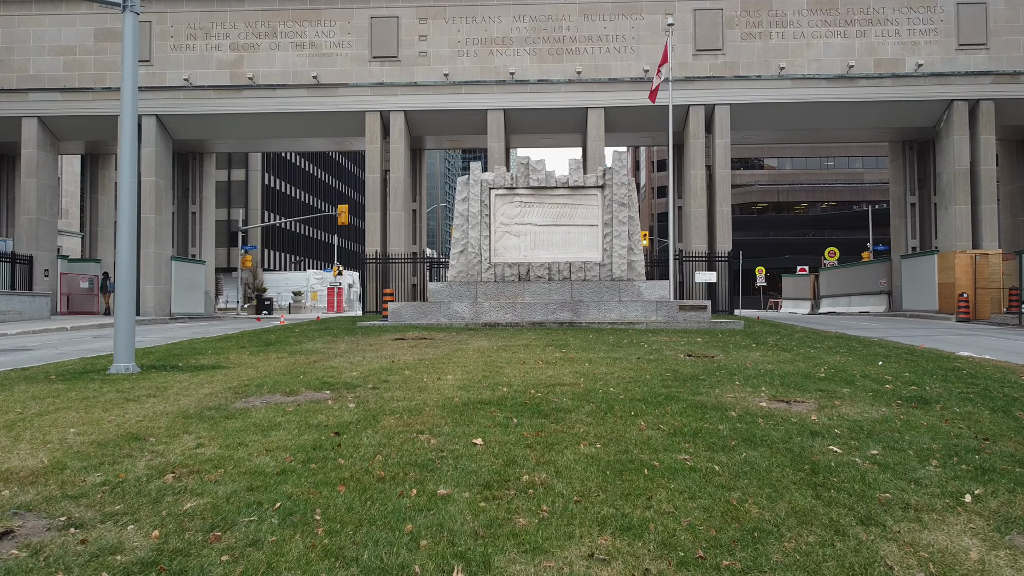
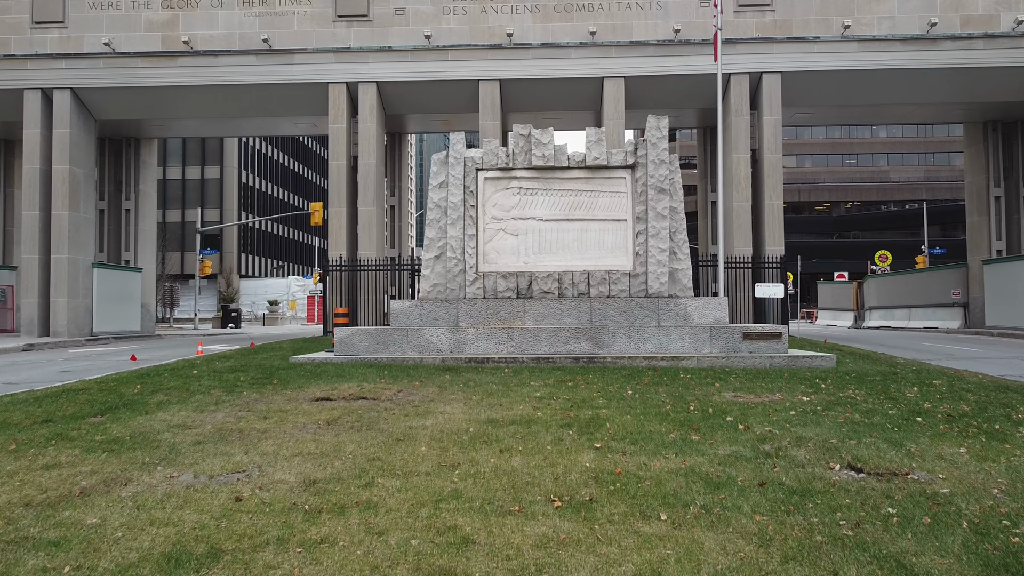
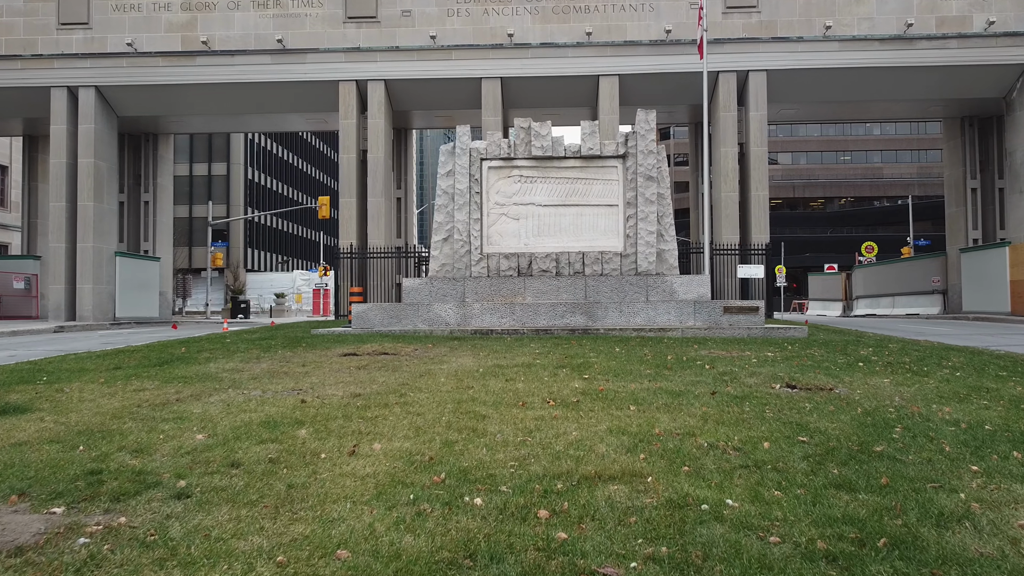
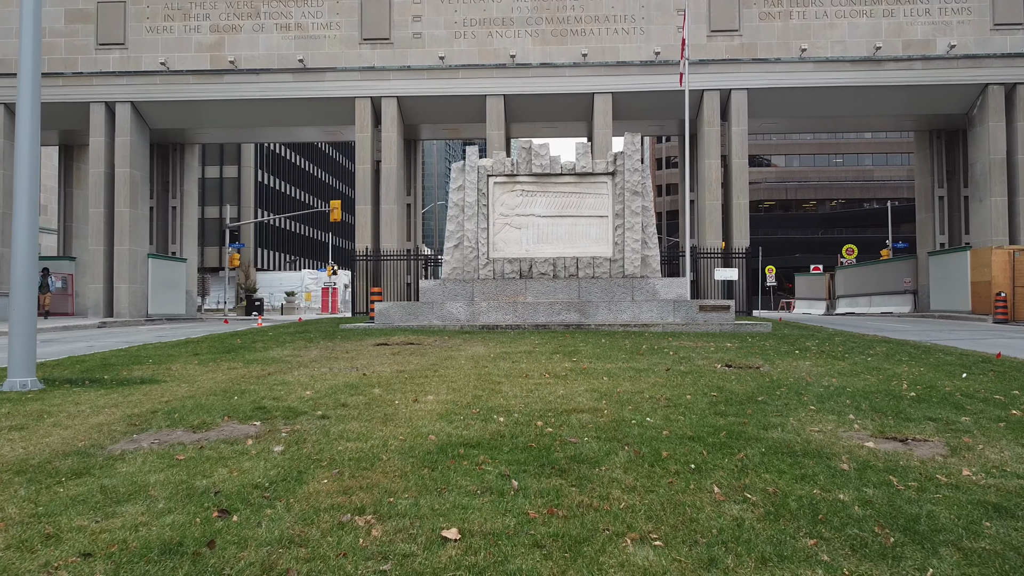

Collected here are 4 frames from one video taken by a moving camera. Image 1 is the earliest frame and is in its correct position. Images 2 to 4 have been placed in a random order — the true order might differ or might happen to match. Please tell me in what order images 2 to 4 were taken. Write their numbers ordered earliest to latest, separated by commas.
4, 3, 2
